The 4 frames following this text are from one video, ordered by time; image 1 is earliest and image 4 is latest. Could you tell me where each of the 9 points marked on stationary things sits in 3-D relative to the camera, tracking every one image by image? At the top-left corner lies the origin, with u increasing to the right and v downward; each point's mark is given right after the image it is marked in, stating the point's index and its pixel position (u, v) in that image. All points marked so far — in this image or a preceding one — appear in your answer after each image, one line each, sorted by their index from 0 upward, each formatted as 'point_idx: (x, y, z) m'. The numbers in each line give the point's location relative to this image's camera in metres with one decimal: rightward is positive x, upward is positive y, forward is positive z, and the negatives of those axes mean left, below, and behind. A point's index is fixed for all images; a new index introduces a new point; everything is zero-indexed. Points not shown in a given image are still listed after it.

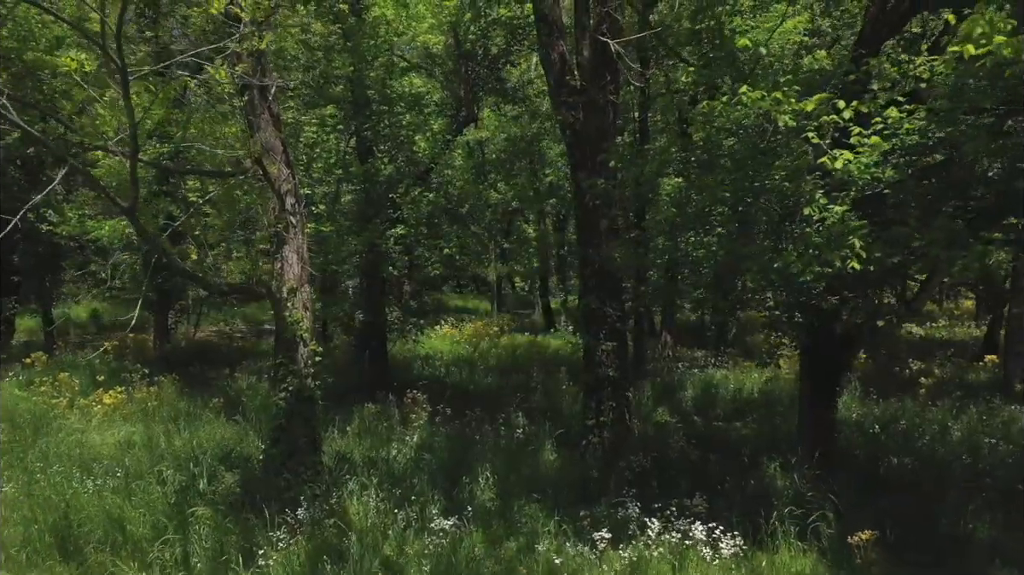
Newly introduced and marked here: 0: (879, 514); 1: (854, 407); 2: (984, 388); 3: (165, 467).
0: (+3.0, -1.8, +6.0) m
1: (+4.7, -1.6, +10.2) m
2: (+7.9, -1.7, +12.4) m
3: (-2.9, -1.5, +6.1) m
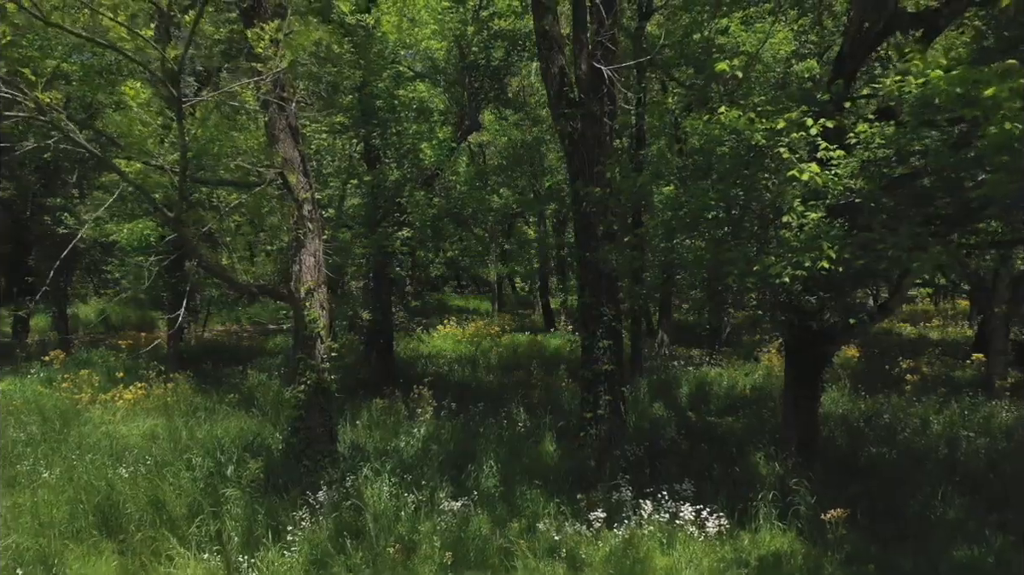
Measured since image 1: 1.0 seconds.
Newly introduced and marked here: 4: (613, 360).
0: (+3.0, -1.9, +6.4) m
1: (+4.7, -1.6, +10.6) m
2: (+7.9, -1.7, +12.8) m
3: (-2.9, -1.5, +6.6) m
4: (+0.9, -0.7, +6.9) m
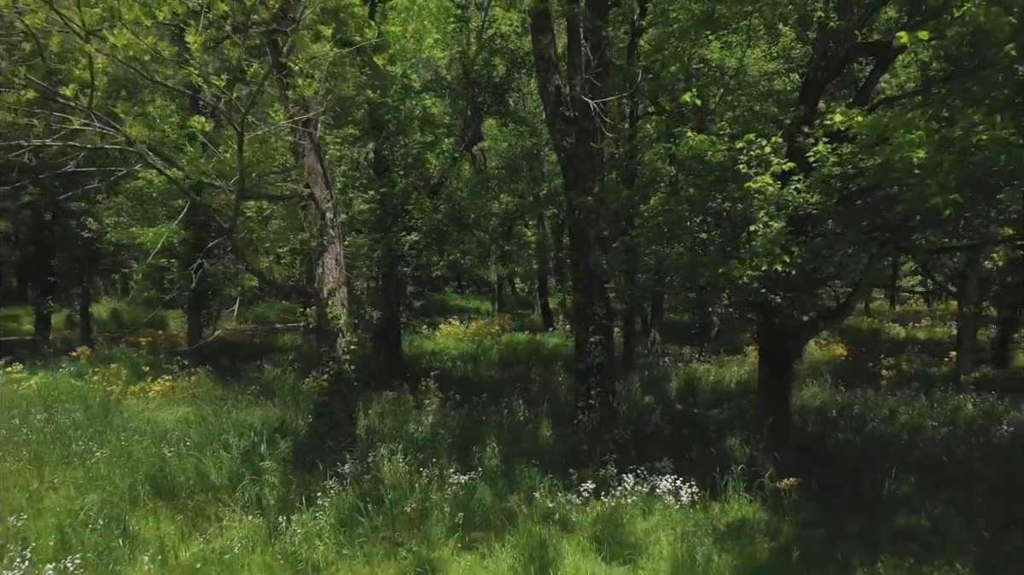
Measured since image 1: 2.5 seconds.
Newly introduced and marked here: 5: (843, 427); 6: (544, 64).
0: (+3.0, -1.9, +7.3) m
1: (+4.7, -1.7, +11.4) m
2: (+7.9, -1.7, +13.6) m
3: (-2.9, -1.5, +7.4) m
4: (+0.9, -0.7, +7.7) m
5: (+4.2, -1.8, +9.4) m
6: (+0.3, +2.4, +8.1) m
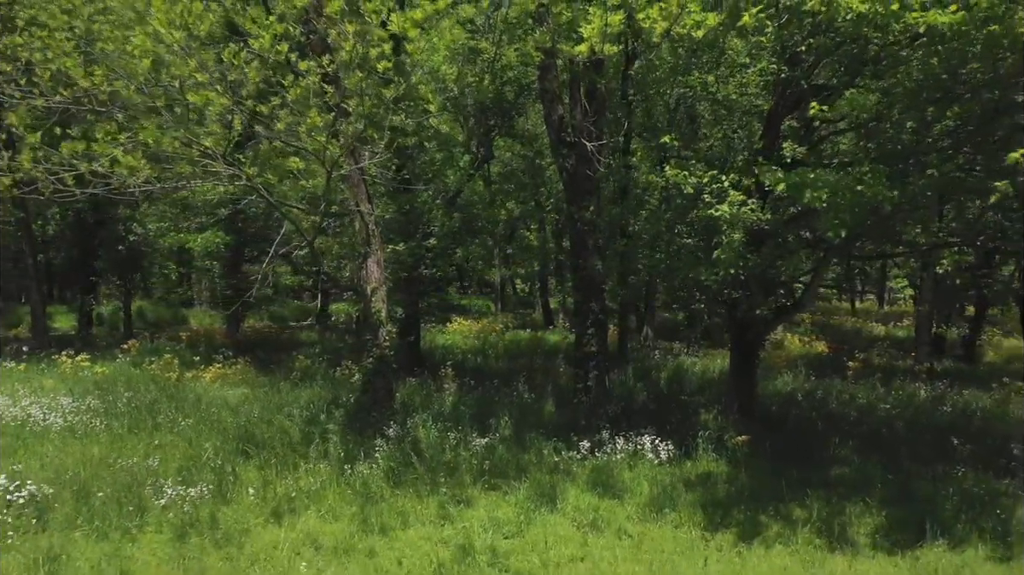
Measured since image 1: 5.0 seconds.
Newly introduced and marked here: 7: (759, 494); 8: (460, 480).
0: (+3.1, -1.9, +8.8) m
1: (+4.9, -1.7, +13.0) m
2: (+8.0, -1.7, +15.2) m
3: (-2.7, -1.5, +9.0) m
4: (+1.1, -0.7, +9.3) m
5: (+4.3, -1.8, +11.0) m
6: (+0.5, +2.4, +9.6) m
7: (+2.3, -2.0, +7.0) m
8: (-0.5, -1.8, +7.1) m
